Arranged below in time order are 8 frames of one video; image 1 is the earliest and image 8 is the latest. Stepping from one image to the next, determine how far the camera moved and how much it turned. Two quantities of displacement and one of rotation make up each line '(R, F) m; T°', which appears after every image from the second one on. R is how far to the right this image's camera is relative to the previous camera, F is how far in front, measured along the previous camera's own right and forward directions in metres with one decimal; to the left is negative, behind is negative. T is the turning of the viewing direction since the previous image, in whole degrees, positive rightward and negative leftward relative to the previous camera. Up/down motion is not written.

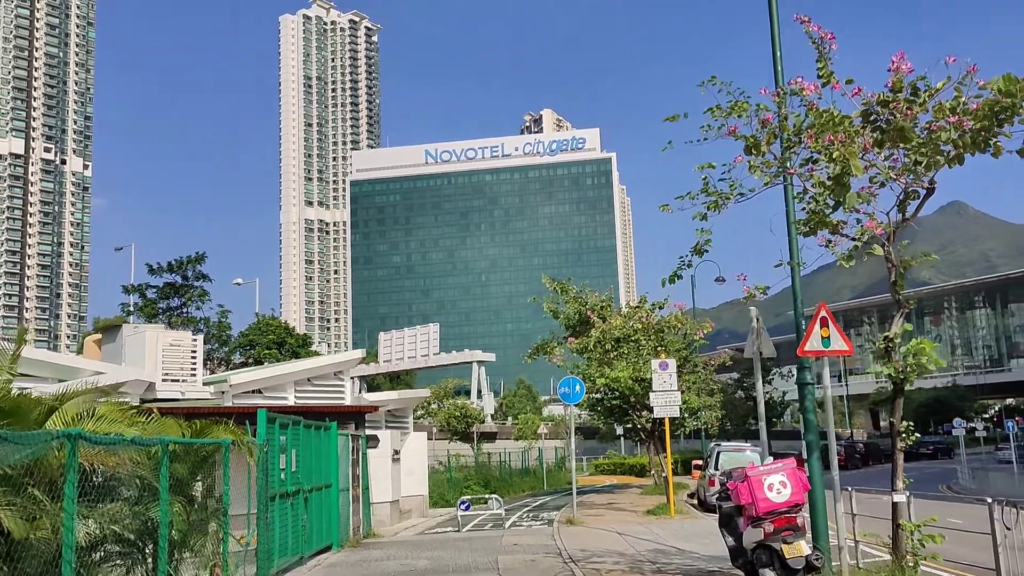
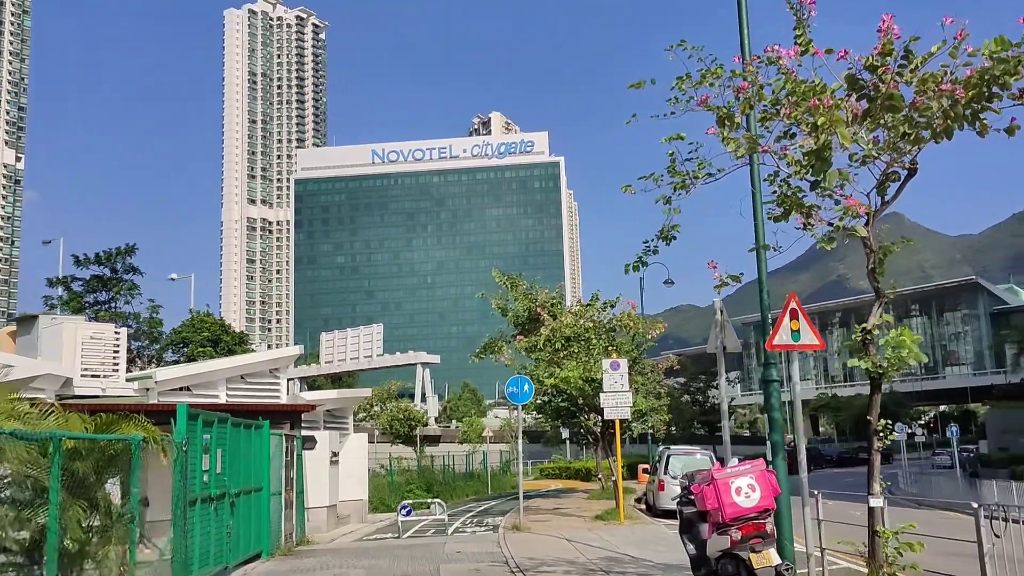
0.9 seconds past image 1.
(0.0, +0.8) m; +3°
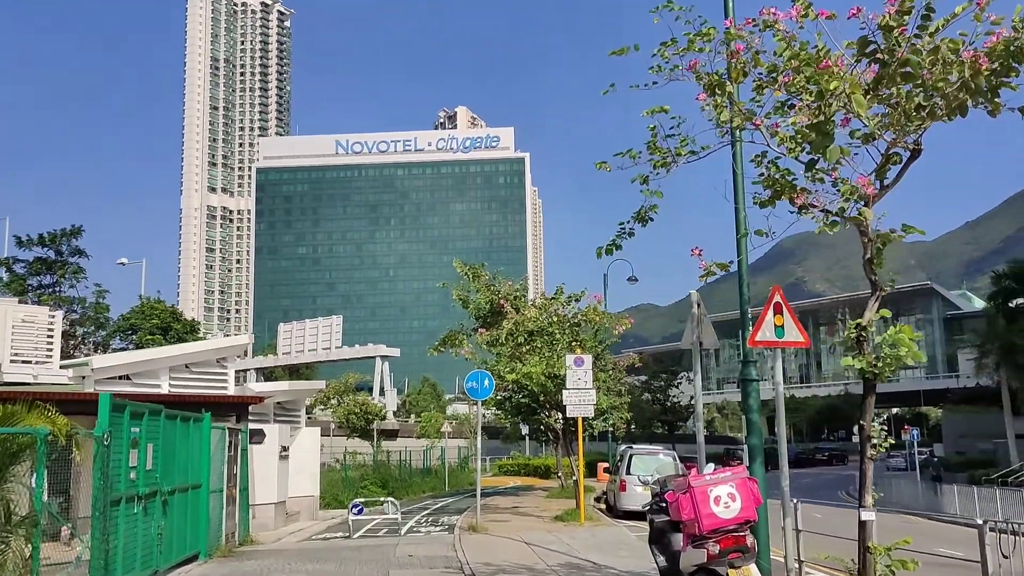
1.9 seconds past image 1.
(0.0, +0.8) m; +2°
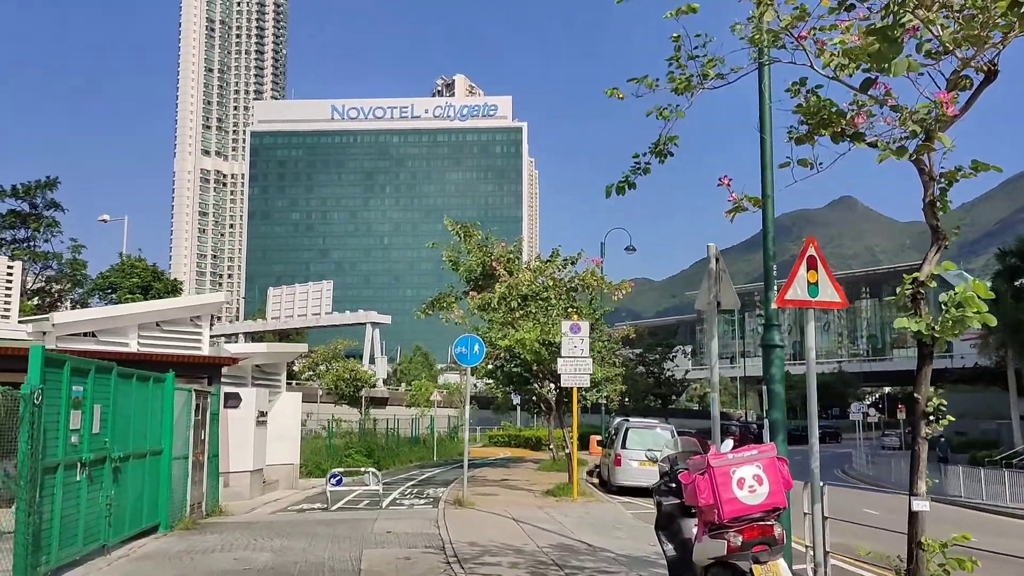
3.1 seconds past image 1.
(0.0, +1.1) m; 0°
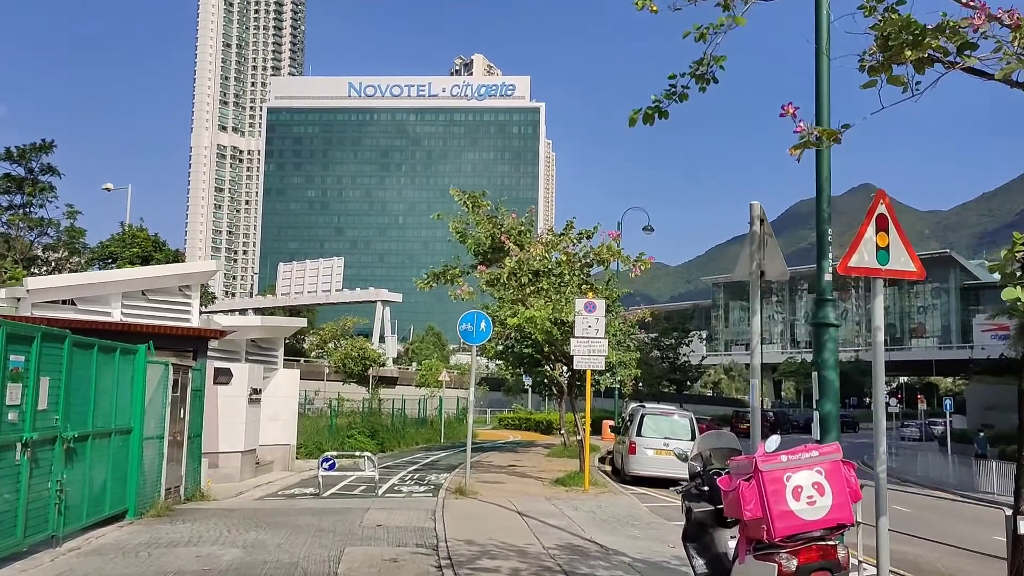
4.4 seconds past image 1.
(+0.1, +1.2) m; -1°
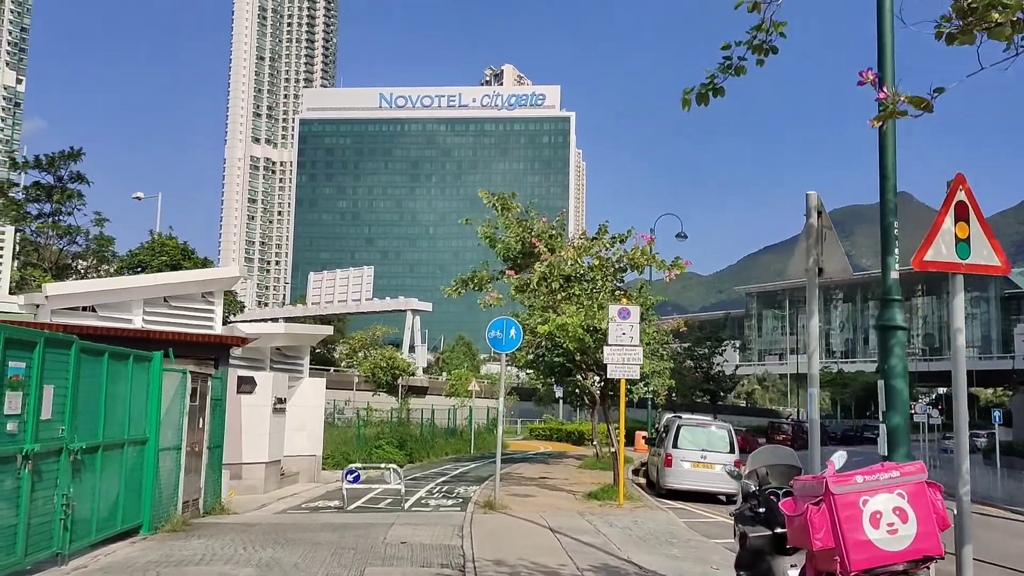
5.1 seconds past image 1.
(0.0, +0.6) m; -2°
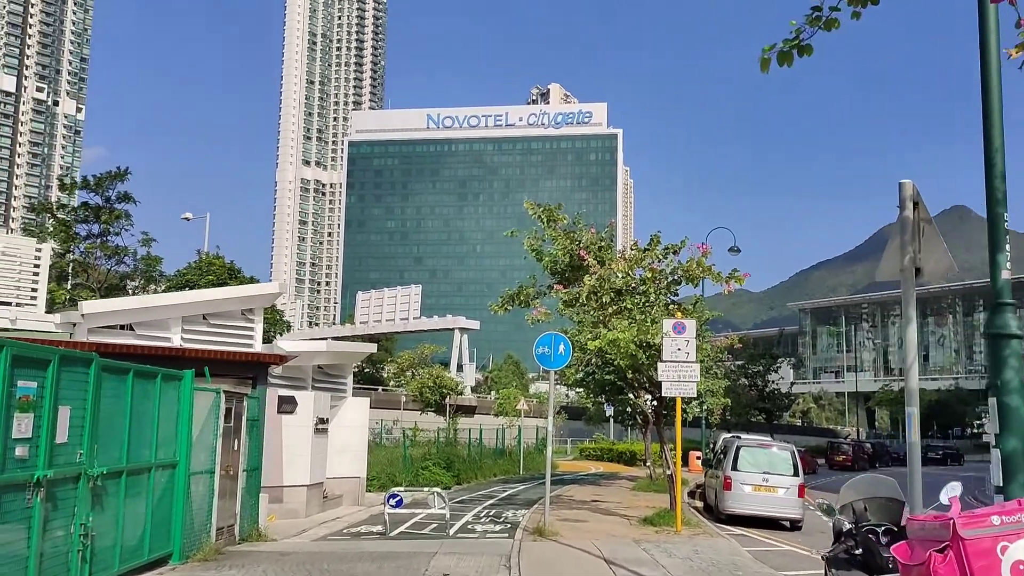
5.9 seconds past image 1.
(0.0, +0.7) m; -3°
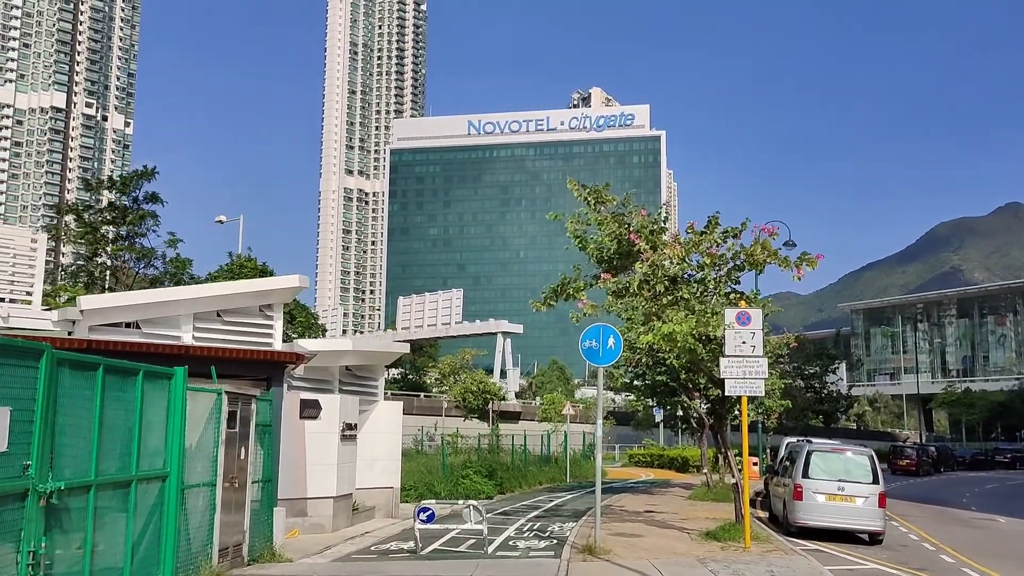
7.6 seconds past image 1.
(0.0, +1.5) m; -3°
